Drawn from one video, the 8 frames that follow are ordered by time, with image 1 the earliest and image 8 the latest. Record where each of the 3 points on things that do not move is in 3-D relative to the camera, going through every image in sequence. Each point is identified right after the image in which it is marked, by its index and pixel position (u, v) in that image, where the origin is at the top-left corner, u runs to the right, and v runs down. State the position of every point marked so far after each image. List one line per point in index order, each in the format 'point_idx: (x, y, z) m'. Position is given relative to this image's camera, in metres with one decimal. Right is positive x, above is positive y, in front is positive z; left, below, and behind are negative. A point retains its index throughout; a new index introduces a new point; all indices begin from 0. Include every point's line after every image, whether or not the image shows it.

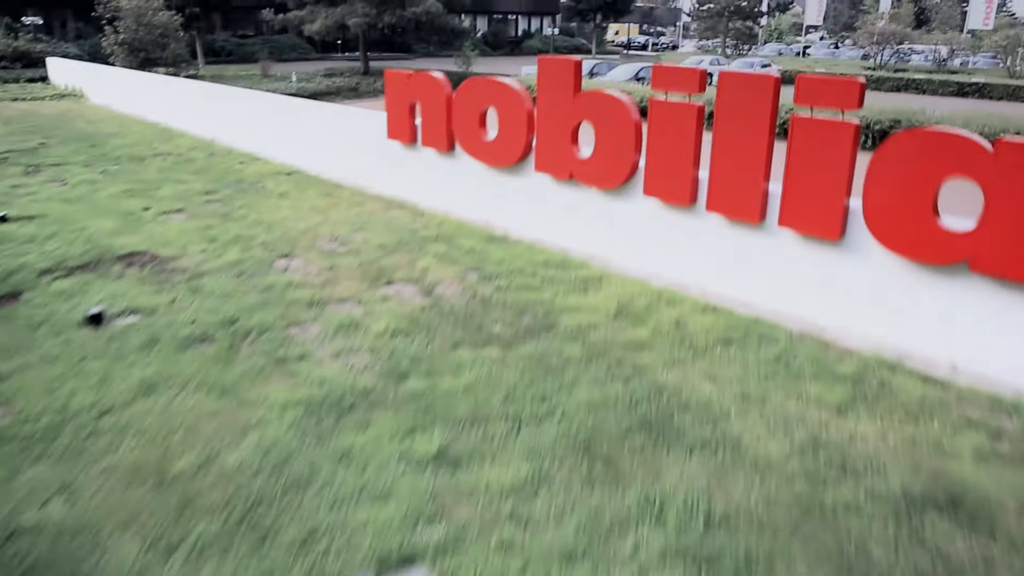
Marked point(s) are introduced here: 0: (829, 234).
0: (+2.1, +0.4, +5.4) m
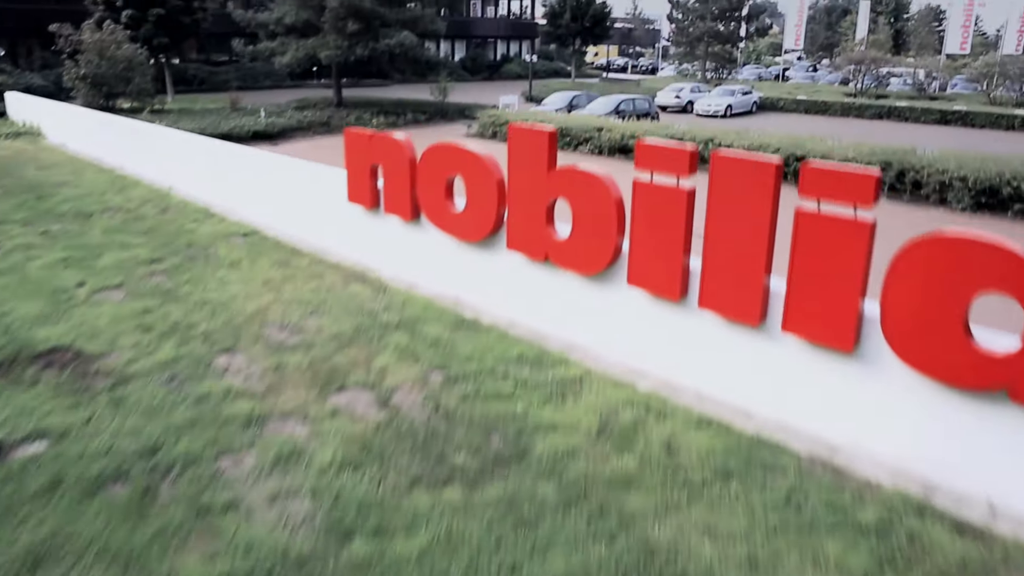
0: (+1.9, -0.3, +4.7) m
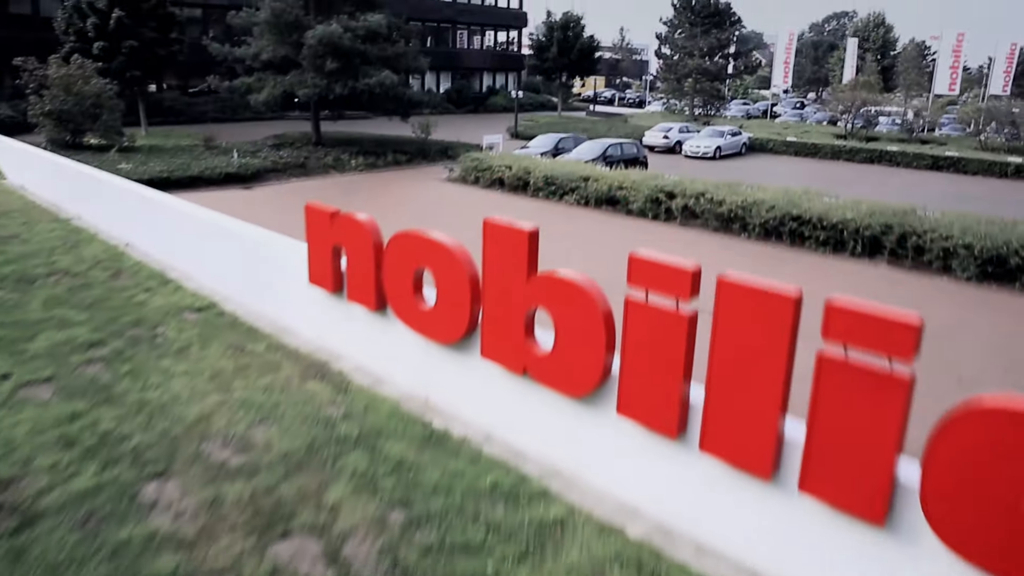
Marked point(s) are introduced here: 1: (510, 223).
0: (+1.7, -1.1, +4.0) m
1: (0.0, +0.4, +5.5) m
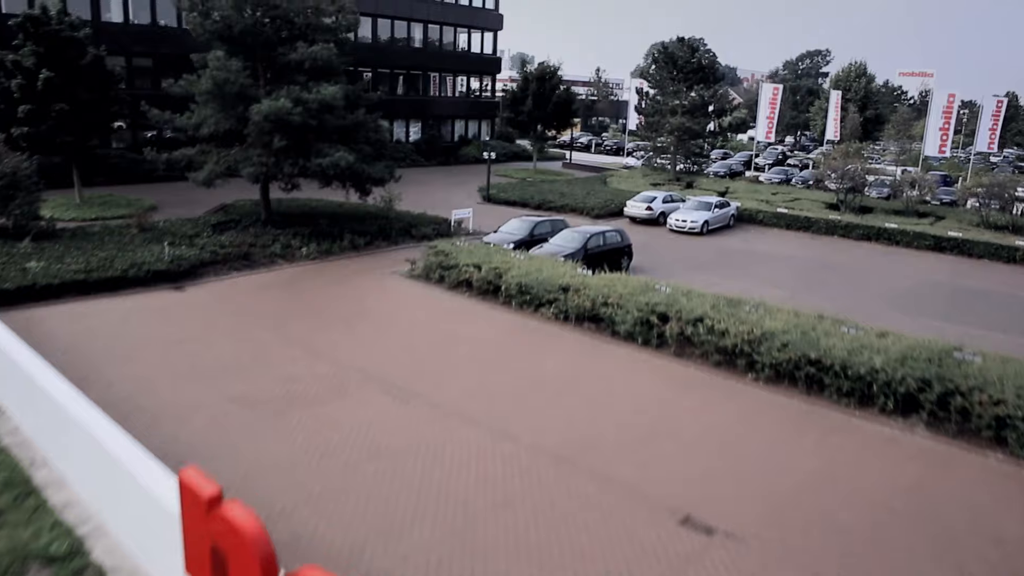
0: (+1.6, -2.9, +1.8) m
1: (-0.2, -1.4, +3.3) m
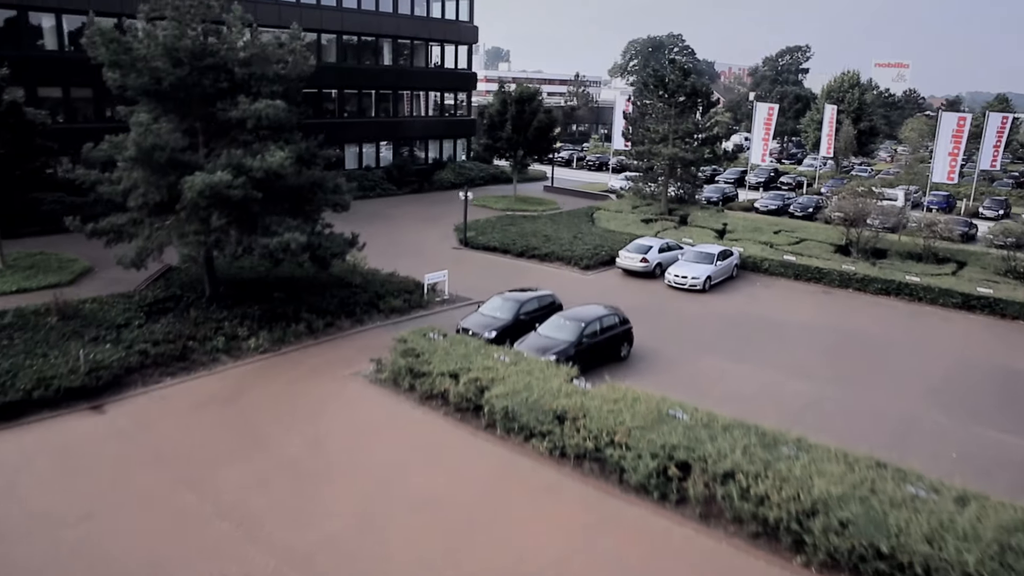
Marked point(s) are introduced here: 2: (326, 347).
0: (+1.7, -4.9, -0.6) m
1: (-0.1, -3.4, +0.8) m
2: (-3.7, -1.1, +16.6) m
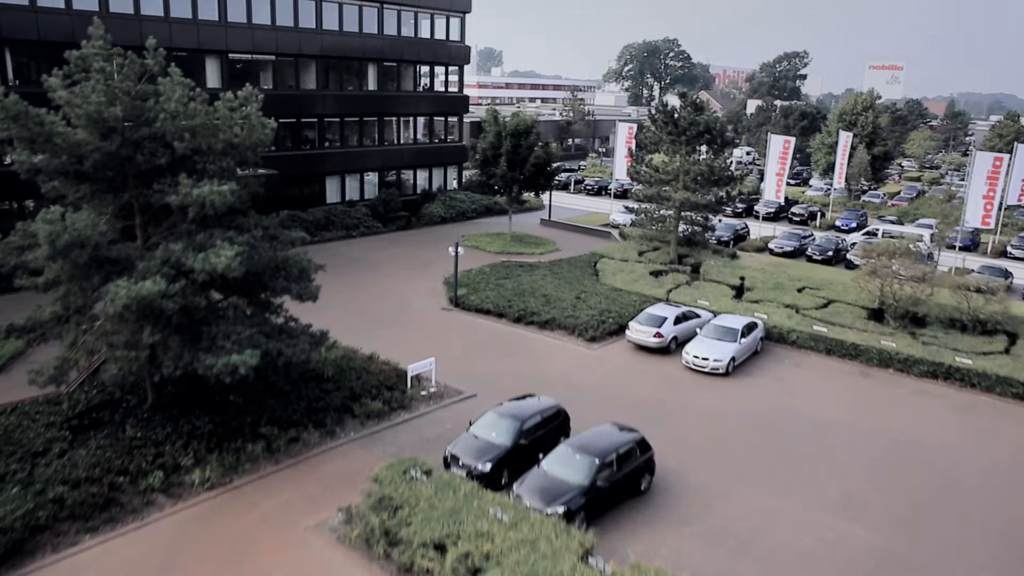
0: (+1.8, -6.9, -3.3) m
1: (0.0, -5.4, -1.9) m
2: (-3.8, -3.1, +13.9) m
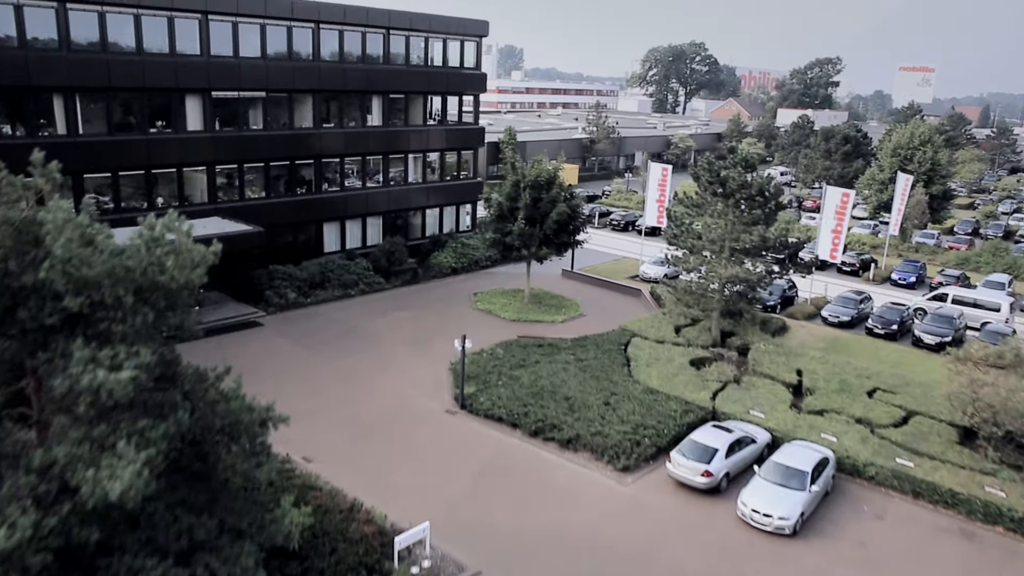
0: (+1.5, -9.6, -7.0) m
1: (-0.2, -8.1, -5.6) m
2: (-3.6, -5.6, +10.3) m
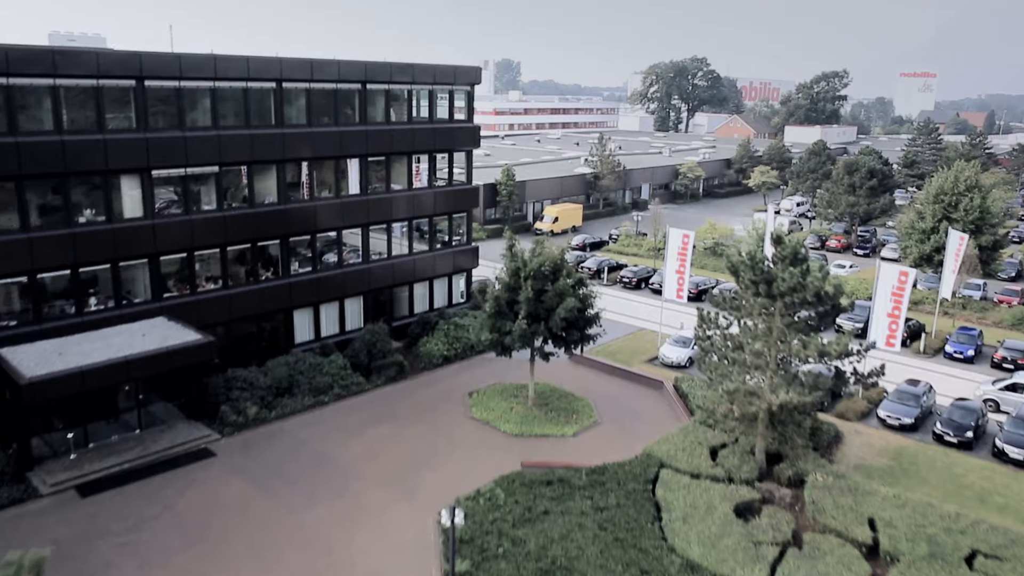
0: (+1.7, -12.2, -11.4) m
1: (-0.1, -10.8, -10.0) m
2: (-3.5, -8.5, +5.9) m
